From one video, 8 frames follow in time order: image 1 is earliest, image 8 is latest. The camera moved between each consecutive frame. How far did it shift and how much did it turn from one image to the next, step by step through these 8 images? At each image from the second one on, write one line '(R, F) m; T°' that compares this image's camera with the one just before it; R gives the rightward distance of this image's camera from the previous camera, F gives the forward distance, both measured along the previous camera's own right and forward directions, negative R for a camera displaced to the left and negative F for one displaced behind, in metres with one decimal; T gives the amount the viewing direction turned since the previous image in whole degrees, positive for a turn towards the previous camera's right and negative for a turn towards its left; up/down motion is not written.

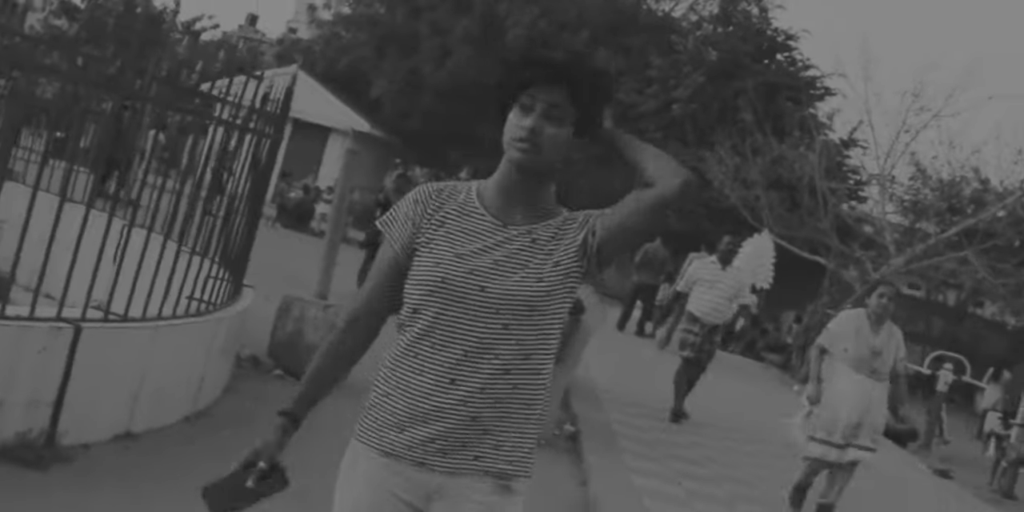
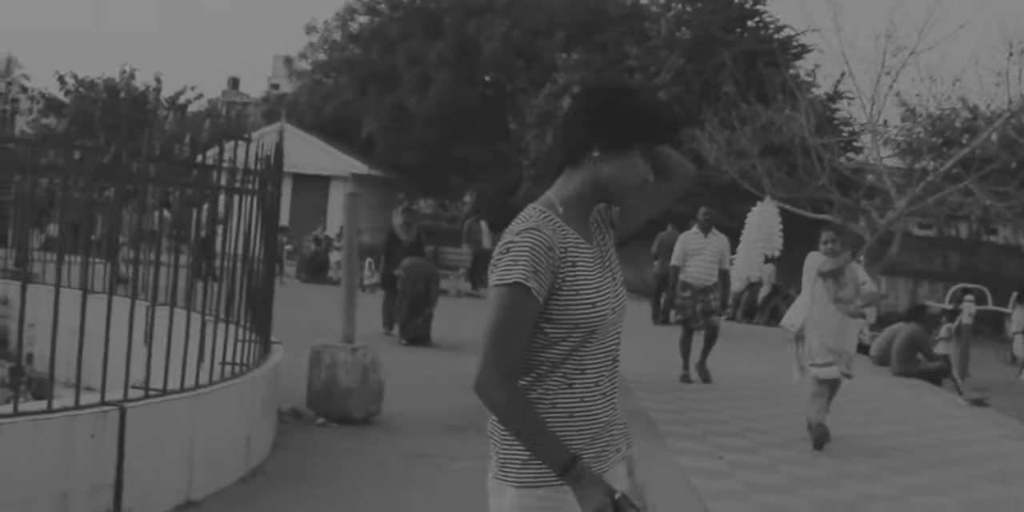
(0.0, -0.2) m; -1°
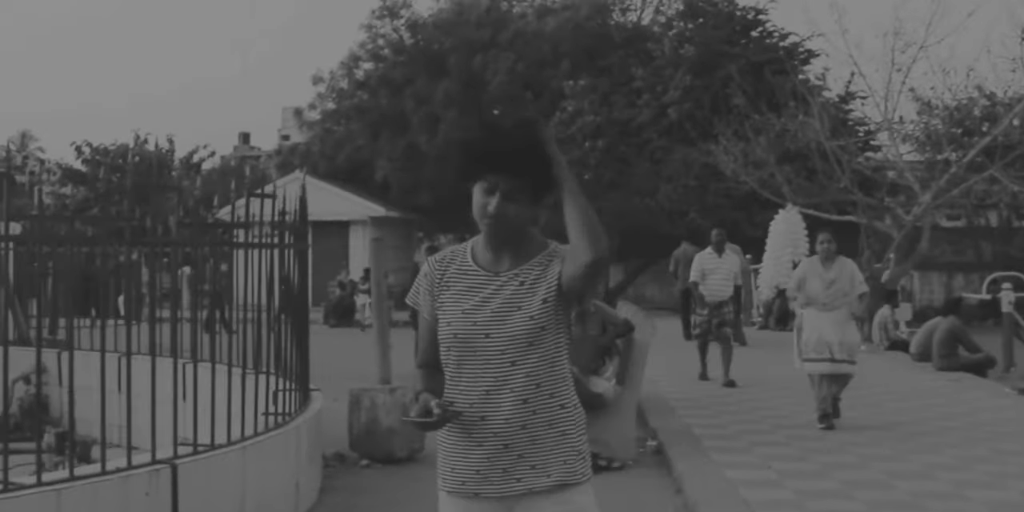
(0.0, 0.0) m; -1°
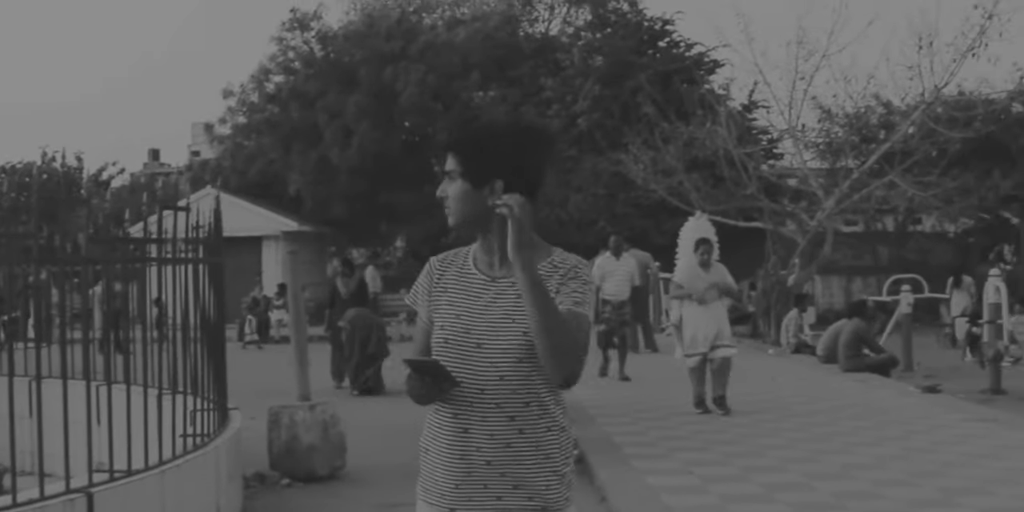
(0.0, -0.1) m; +3°
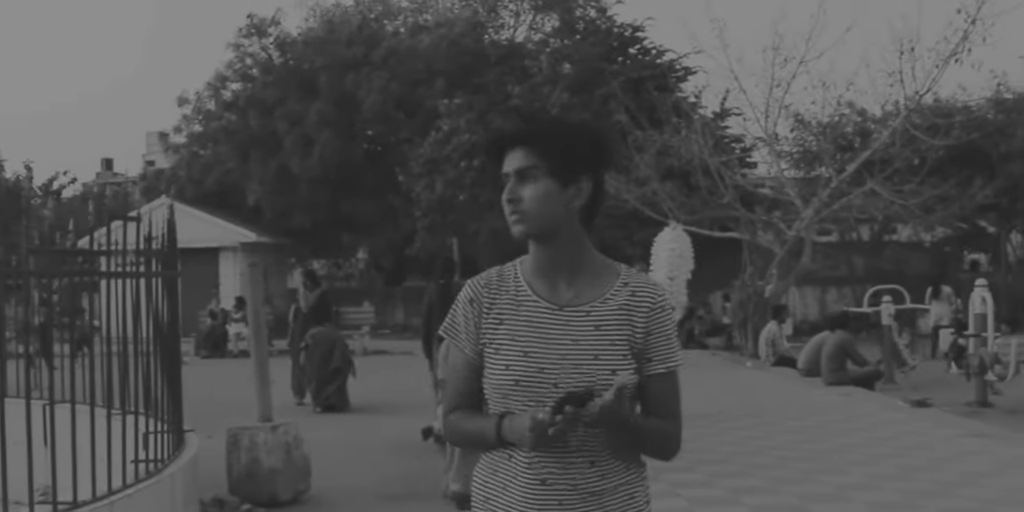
(-0.1, +0.5) m; +2°
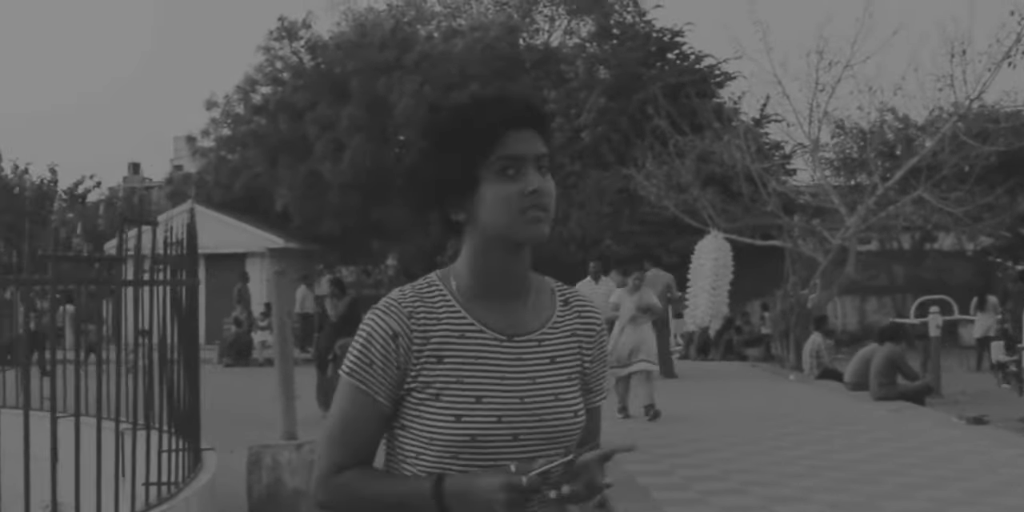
(0.0, +0.4) m; -1°
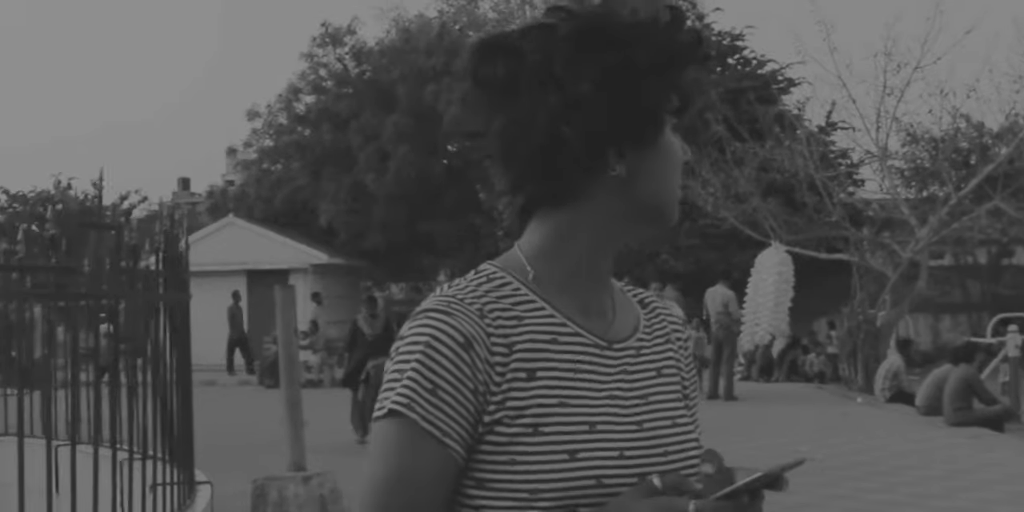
(+0.1, +0.6) m; -2°
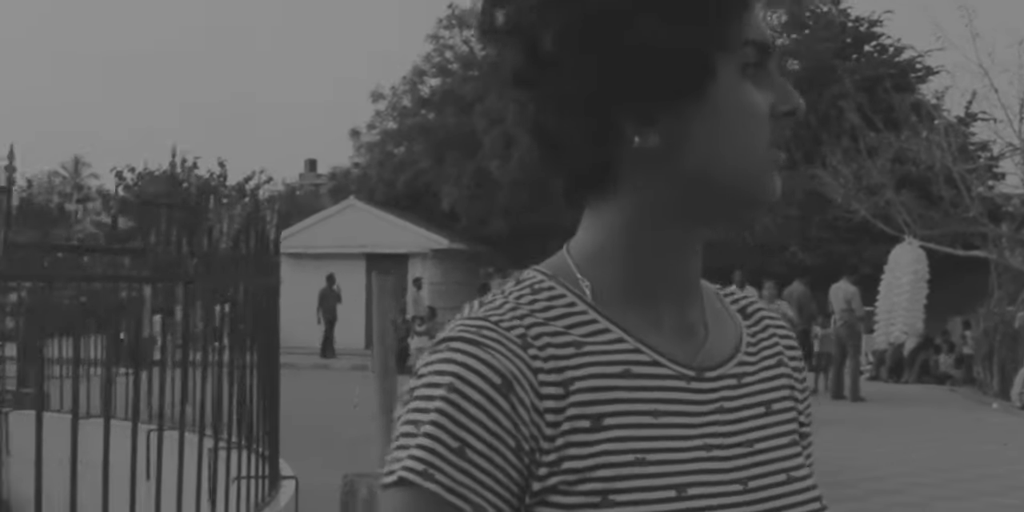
(+0.1, +0.3) m; -5°
